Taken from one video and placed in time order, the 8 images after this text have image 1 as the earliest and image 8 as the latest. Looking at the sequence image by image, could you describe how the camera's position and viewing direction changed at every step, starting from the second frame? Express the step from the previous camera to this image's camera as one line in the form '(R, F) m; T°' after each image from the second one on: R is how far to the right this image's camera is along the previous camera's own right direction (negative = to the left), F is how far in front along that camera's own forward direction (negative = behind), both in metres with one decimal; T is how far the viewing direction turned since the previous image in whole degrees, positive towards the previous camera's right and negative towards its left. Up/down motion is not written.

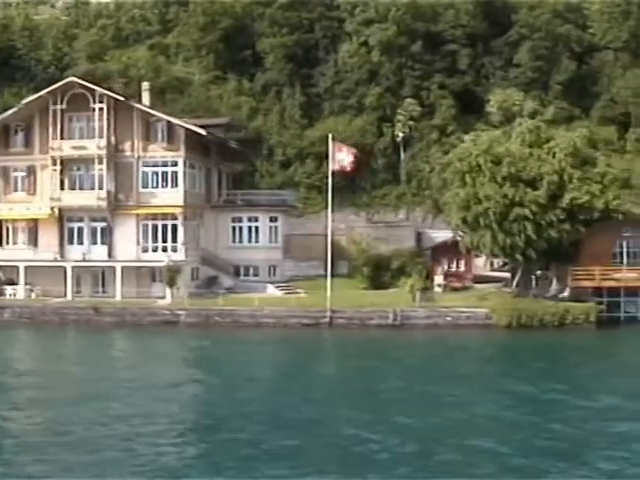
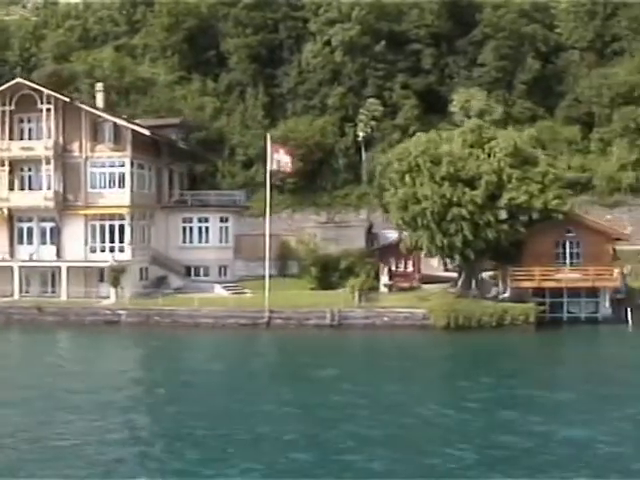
(+3.0, 0.0) m; -1°
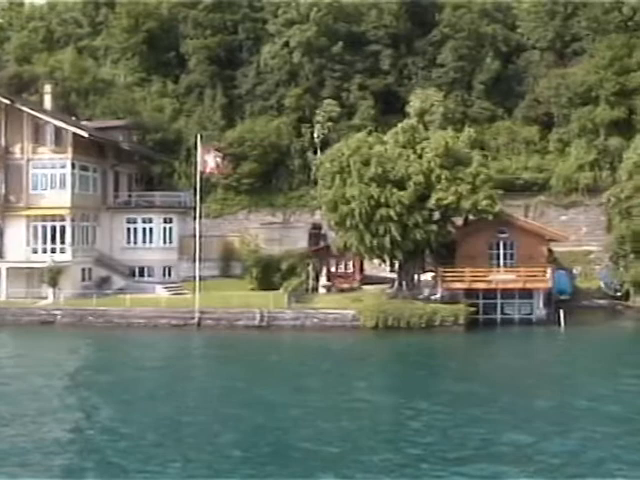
(+3.5, 0.0) m; -1°
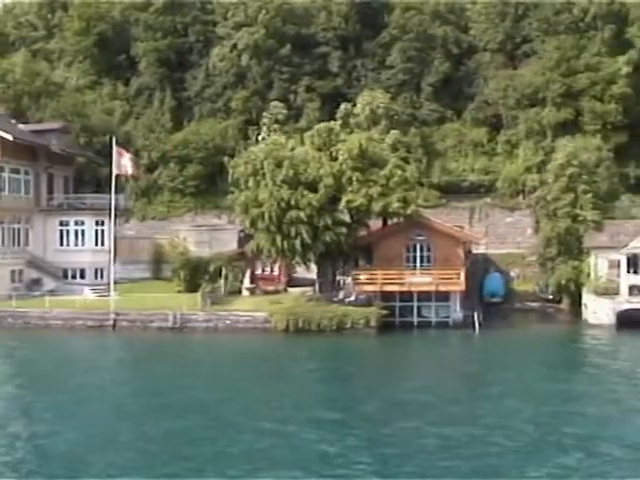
(+4.3, 0.0) m; -2°
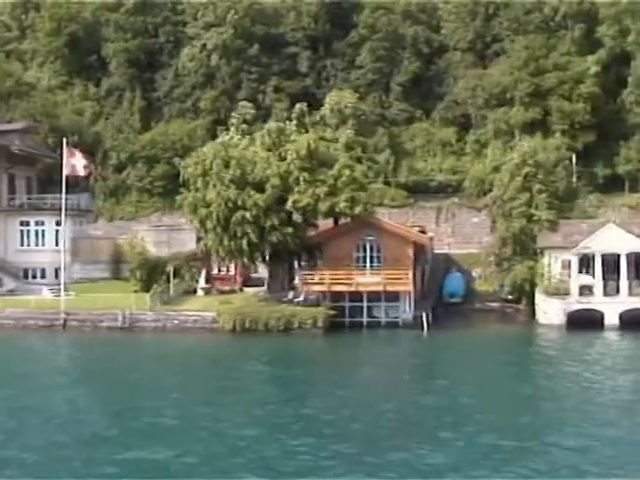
(+2.6, 0.0) m; -1°
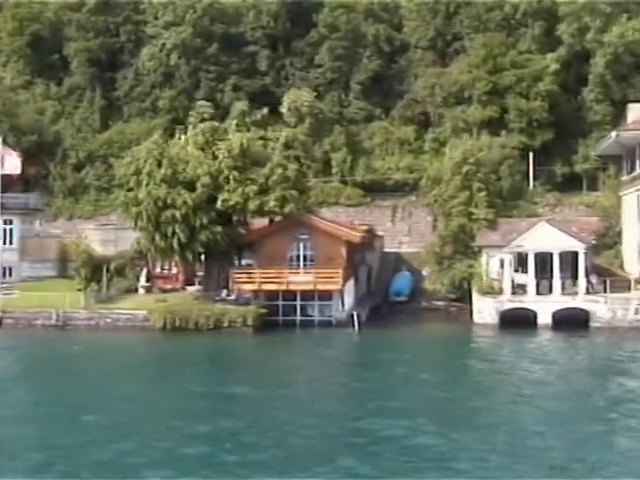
(+3.4, 0.0) m; -1°
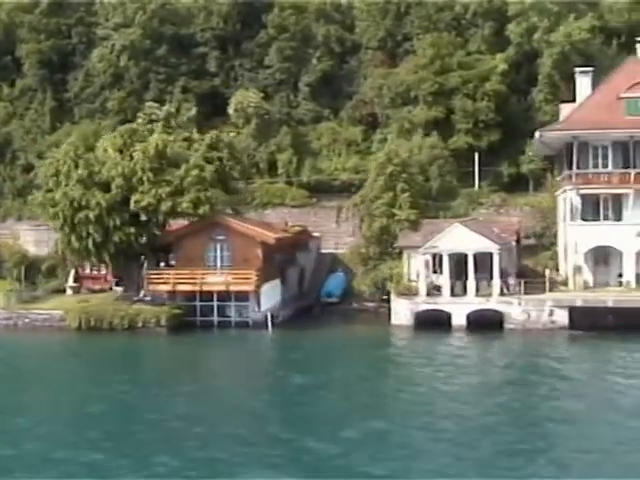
(+4.2, 0.0) m; -2°
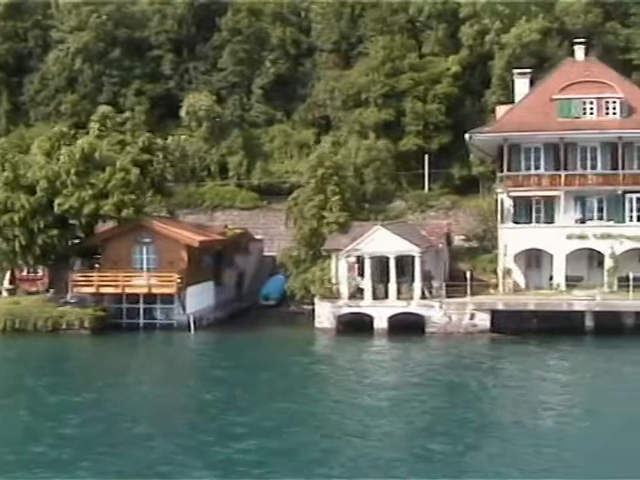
(+3.7, 0.0) m; -1°
